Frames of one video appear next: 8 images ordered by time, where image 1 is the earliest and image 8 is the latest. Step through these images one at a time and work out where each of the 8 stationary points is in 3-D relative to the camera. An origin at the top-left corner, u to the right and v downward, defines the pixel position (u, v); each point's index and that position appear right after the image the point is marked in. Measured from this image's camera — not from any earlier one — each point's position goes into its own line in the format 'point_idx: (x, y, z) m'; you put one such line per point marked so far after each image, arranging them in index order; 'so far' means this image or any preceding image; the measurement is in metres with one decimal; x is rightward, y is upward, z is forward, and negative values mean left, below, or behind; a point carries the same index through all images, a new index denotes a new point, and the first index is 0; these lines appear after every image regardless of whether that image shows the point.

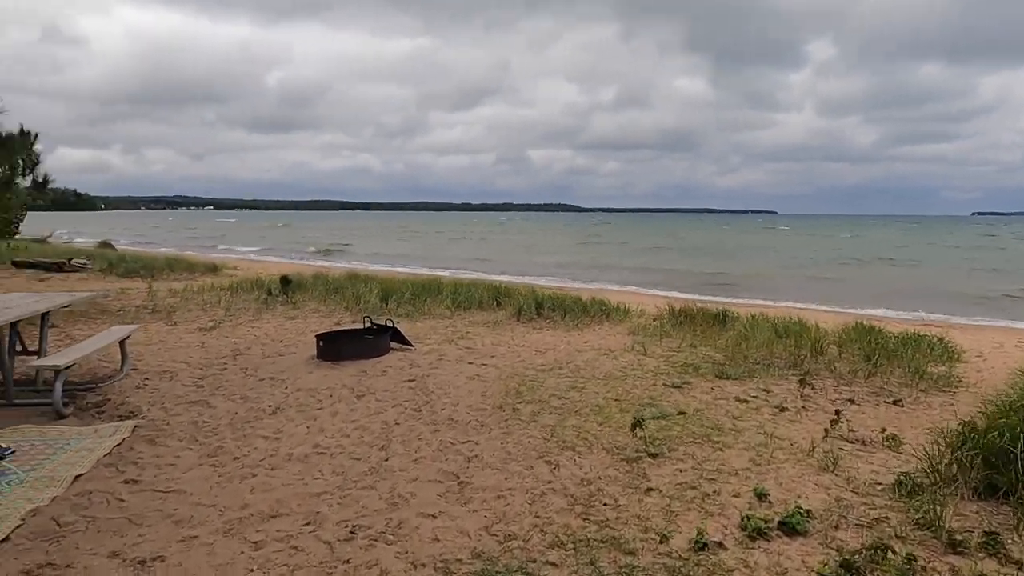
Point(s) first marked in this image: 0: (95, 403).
0: (-3.7, -1.0, +5.8) m
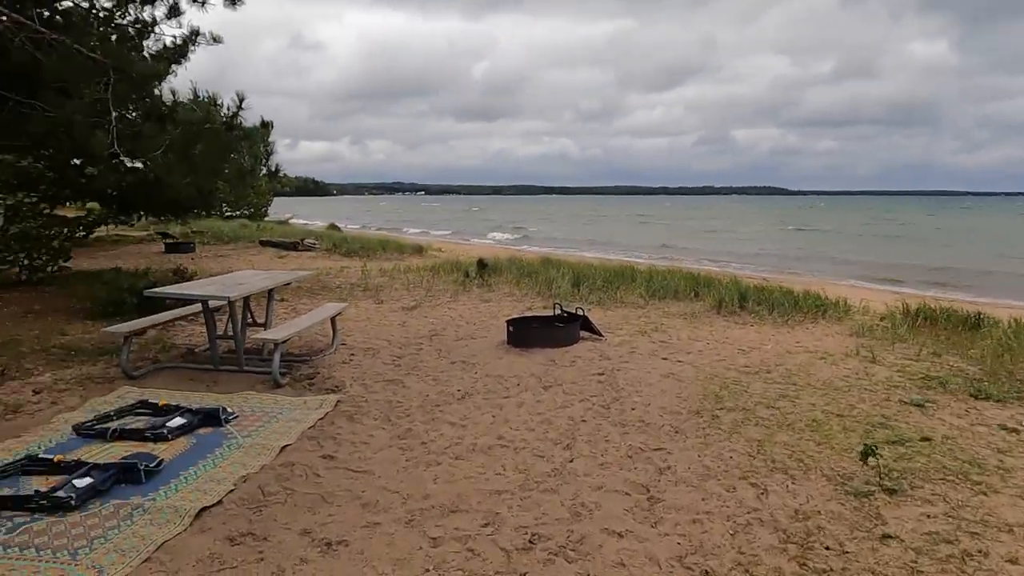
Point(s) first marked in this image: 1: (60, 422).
0: (-2.0, -0.8, +6.3) m
1: (-3.4, -1.0, +4.9) m
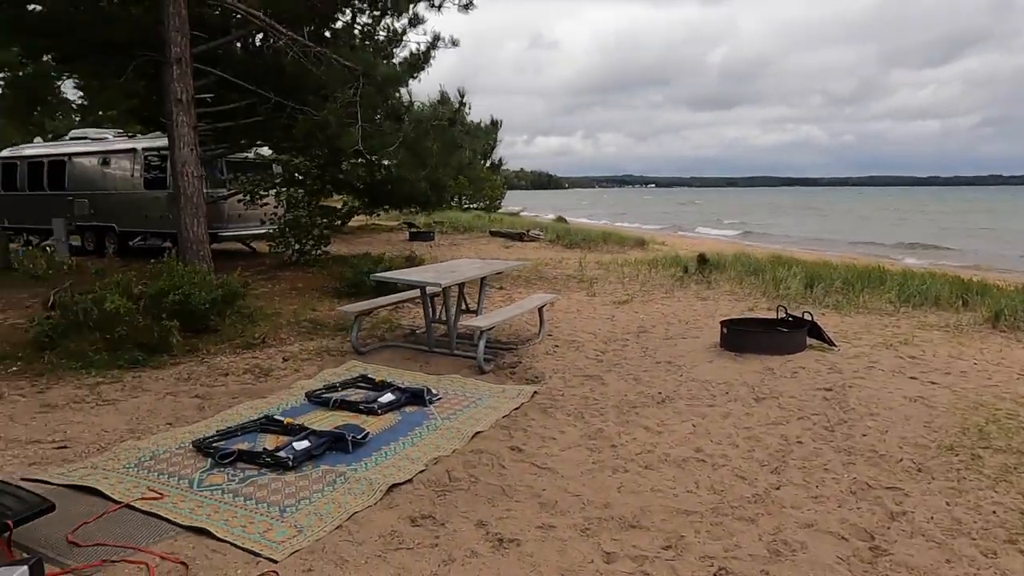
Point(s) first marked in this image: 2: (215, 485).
0: (0.0, -0.7, +6.4) m
1: (-1.8, -0.8, +5.6) m
2: (-1.7, -1.1, +3.7) m
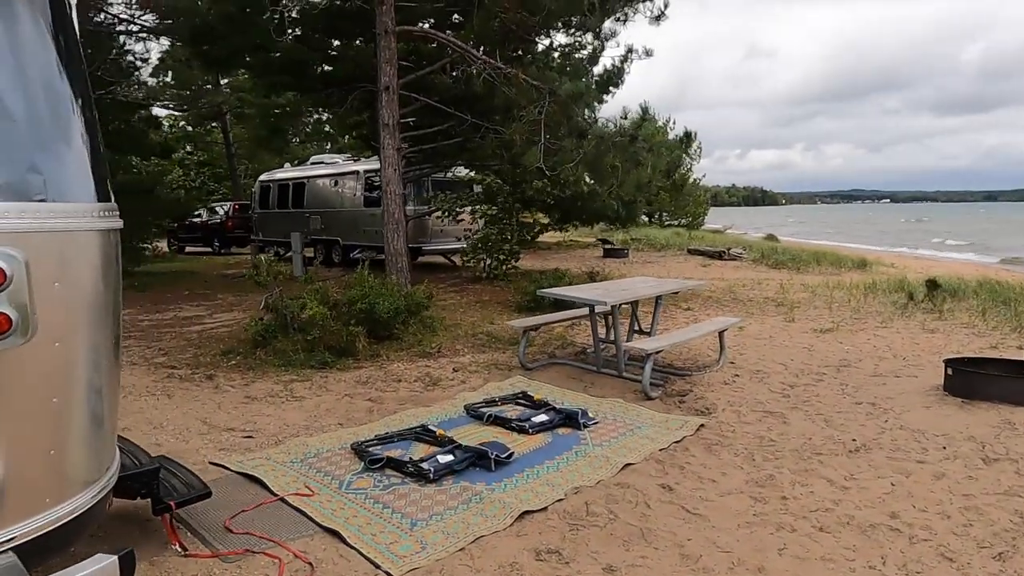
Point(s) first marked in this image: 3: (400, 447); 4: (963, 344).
0: (+1.5, -0.9, +5.9) m
1: (-0.4, -0.9, +5.7) m
2: (-0.9, -1.2, +3.9) m
3: (-0.8, -1.1, +4.5) m
4: (+5.1, -0.6, +7.5) m
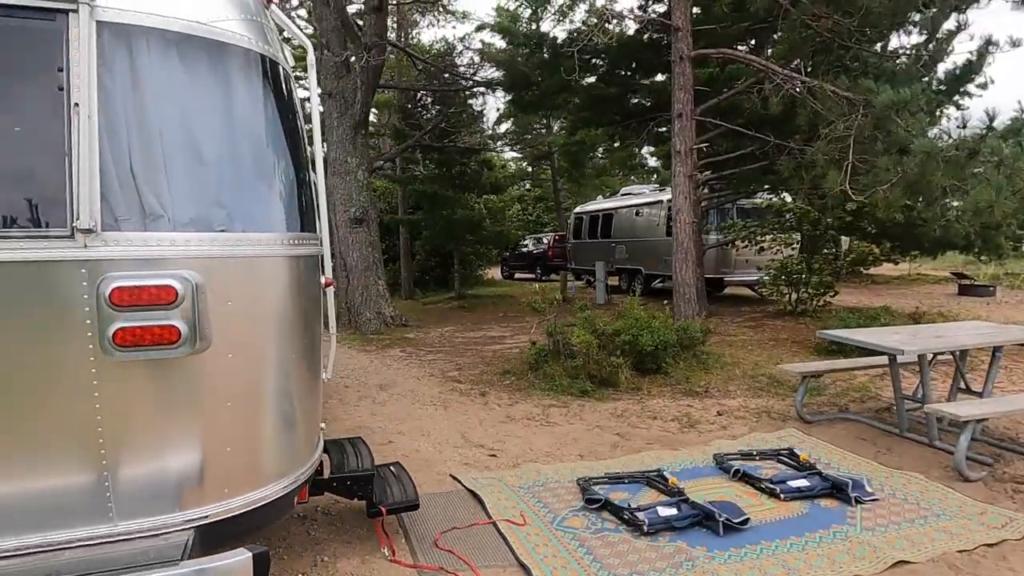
0: (+3.4, -1.2, +4.4) m
1: (+1.6, -1.2, +5.1) m
2: (+0.3, -1.3, +3.7) m
3: (+0.7, -1.3, +4.3) m
4: (+7.4, -1.1, +4.2) m
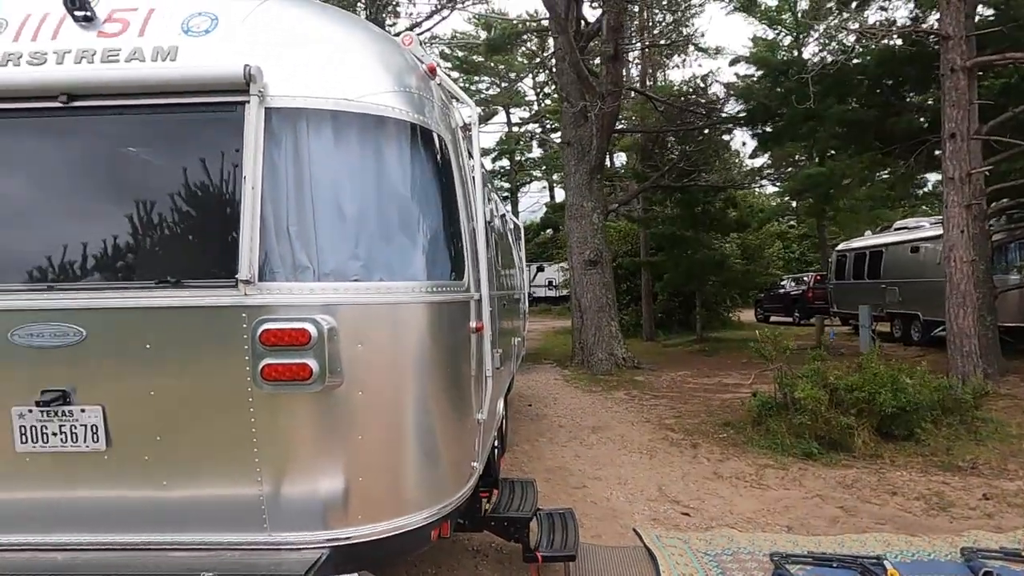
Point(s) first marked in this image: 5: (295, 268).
0: (+4.3, -1.5, +2.8) m
1: (+2.8, -1.6, +4.2) m
2: (+1.2, -1.6, +3.3) m
3: (+1.8, -1.6, +3.6) m
4: (+7.9, -1.4, +1.2) m
5: (-0.8, +0.1, +2.4) m
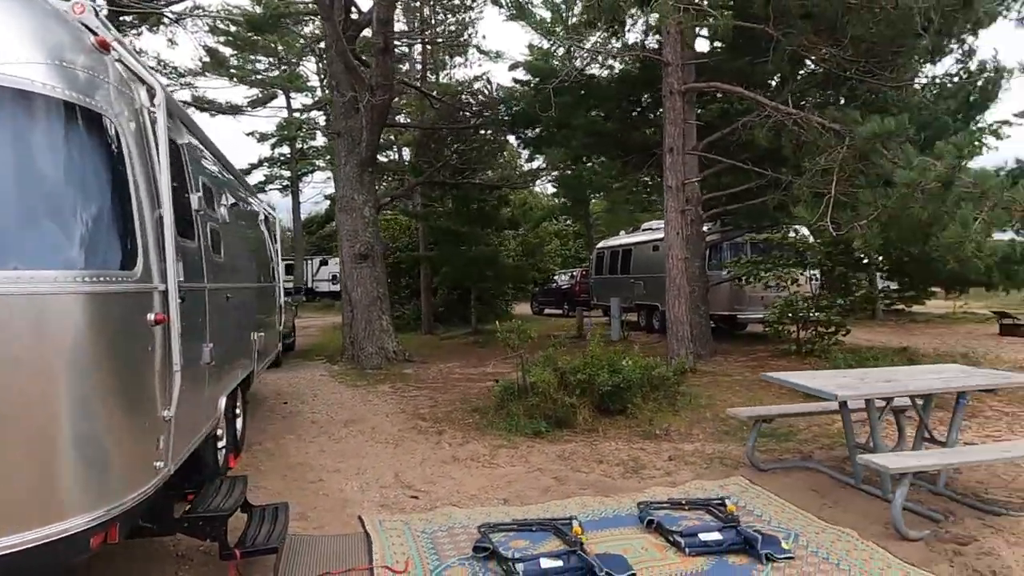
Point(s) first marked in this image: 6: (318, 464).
0: (+2.7, -1.5, +4.1) m
1: (+1.0, -1.5, +4.9) m
2: (-0.3, -1.5, +3.6) m
3: (+0.1, -1.5, +4.1) m
4: (+6.7, -1.4, +3.6) m
5: (-1.9, +0.1, +2.1) m
6: (-1.7, -1.5, +5.8) m
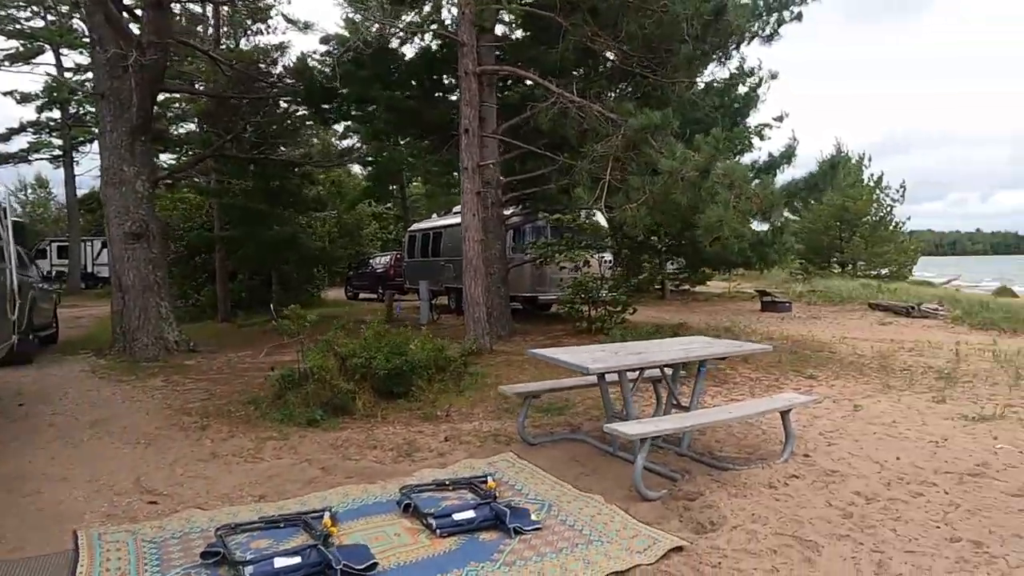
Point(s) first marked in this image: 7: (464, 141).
0: (+1.2, -1.4, +4.4) m
1: (-0.7, -1.4, +4.8) m
2: (-1.6, -1.4, +3.2) m
3: (-1.3, -1.4, +3.8) m
4: (+5.2, -1.2, +5.0) m
5: (-2.8, +0.2, +1.3) m
6: (-3.5, -1.4, +5.0) m
7: (-0.7, +2.2, +10.0) m
